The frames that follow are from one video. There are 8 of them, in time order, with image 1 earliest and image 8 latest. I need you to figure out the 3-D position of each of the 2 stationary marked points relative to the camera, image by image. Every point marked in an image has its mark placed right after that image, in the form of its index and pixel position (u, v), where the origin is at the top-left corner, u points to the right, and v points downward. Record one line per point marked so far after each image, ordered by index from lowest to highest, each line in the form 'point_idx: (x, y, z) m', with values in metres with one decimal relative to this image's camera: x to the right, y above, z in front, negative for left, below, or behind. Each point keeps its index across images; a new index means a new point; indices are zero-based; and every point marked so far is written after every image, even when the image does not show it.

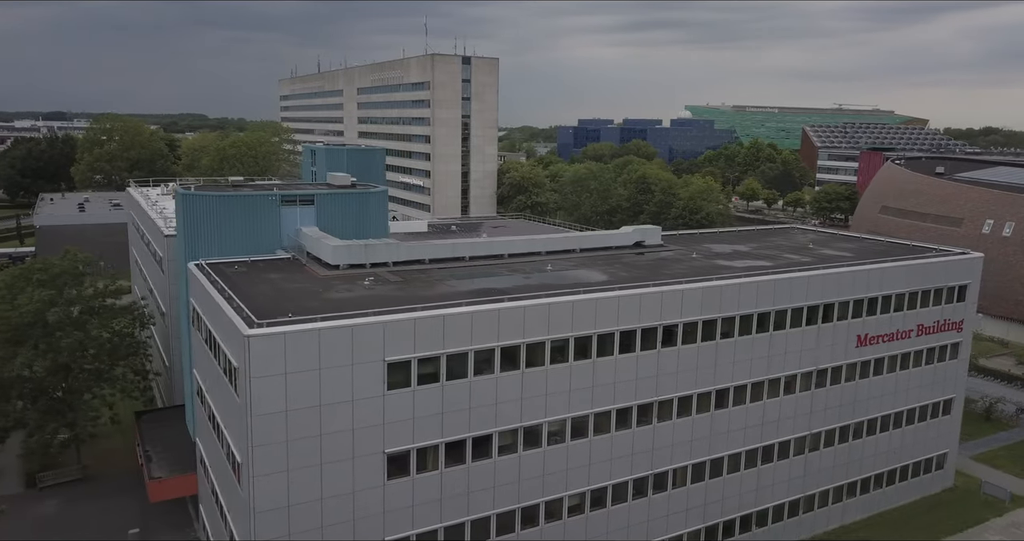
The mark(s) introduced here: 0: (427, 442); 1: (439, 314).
0: (-2.6, -5.2, +19.7) m
1: (-2.2, -1.3, +19.2) m
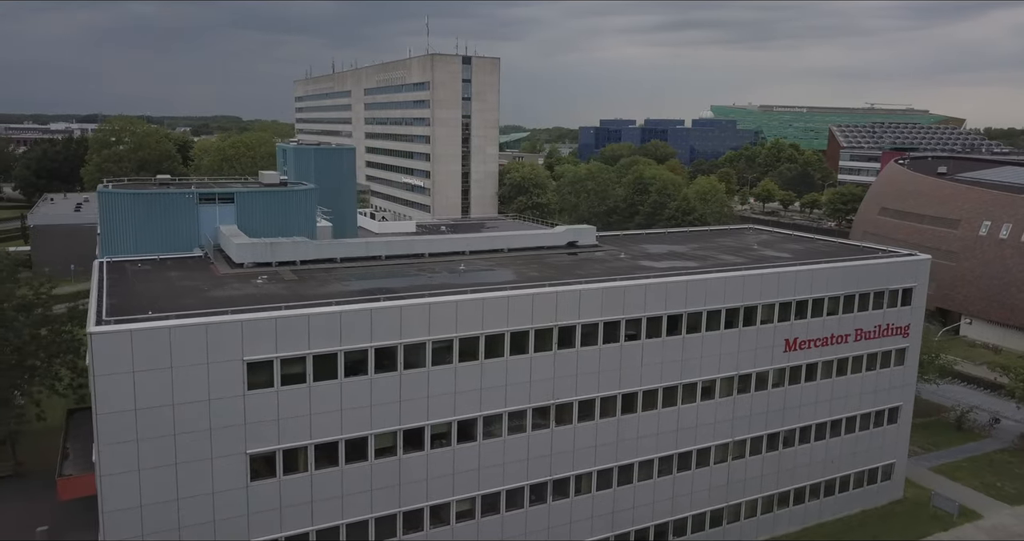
0: (-6.5, -5.2, +19.3) m
1: (-6.1, -1.2, +18.8) m
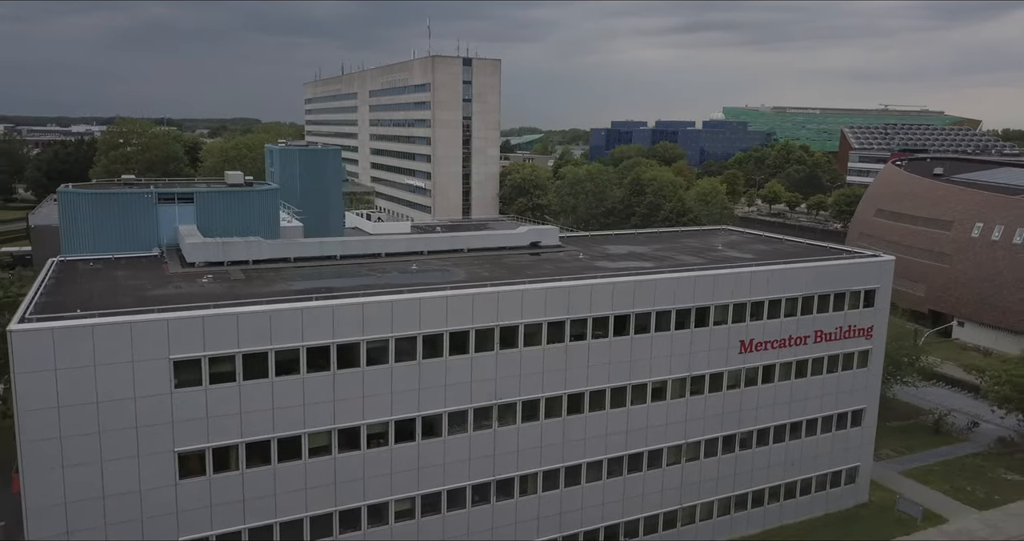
0: (-8.6, -5.1, +19.4) m
1: (-8.2, -1.2, +18.9) m
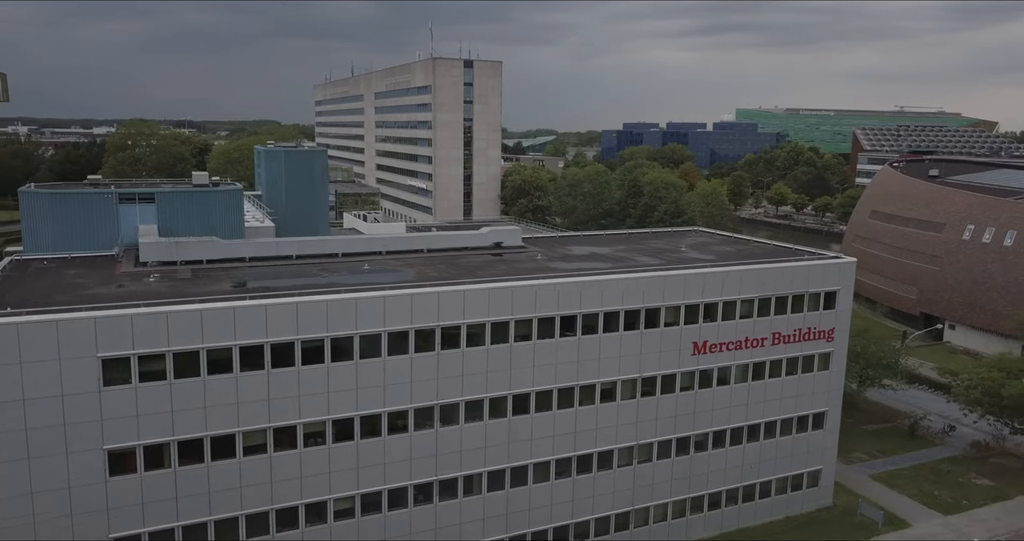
0: (-10.7, -5.1, +19.6) m
1: (-10.3, -1.2, +19.1) m
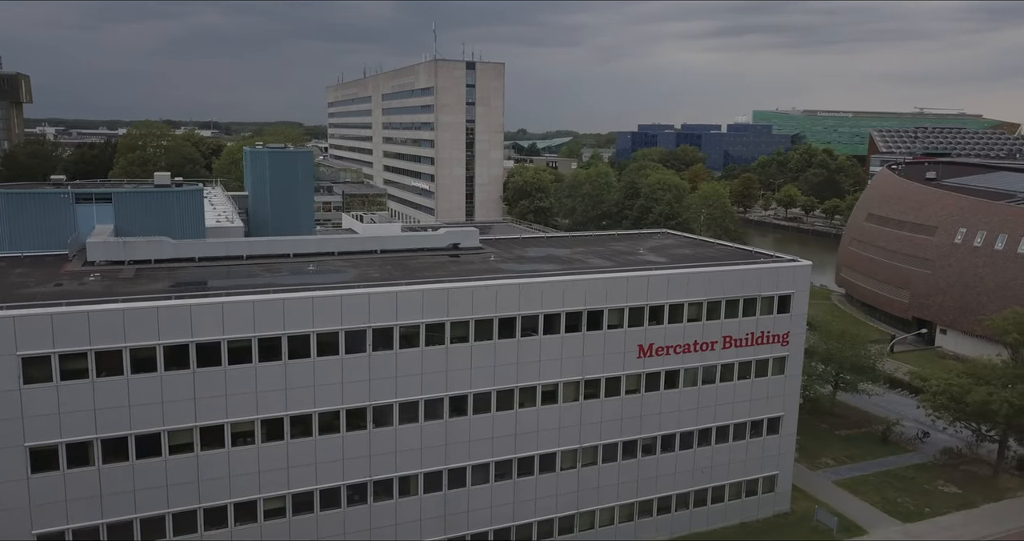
0: (-13.2, -5.1, +19.8) m
1: (-12.7, -1.2, +19.3) m
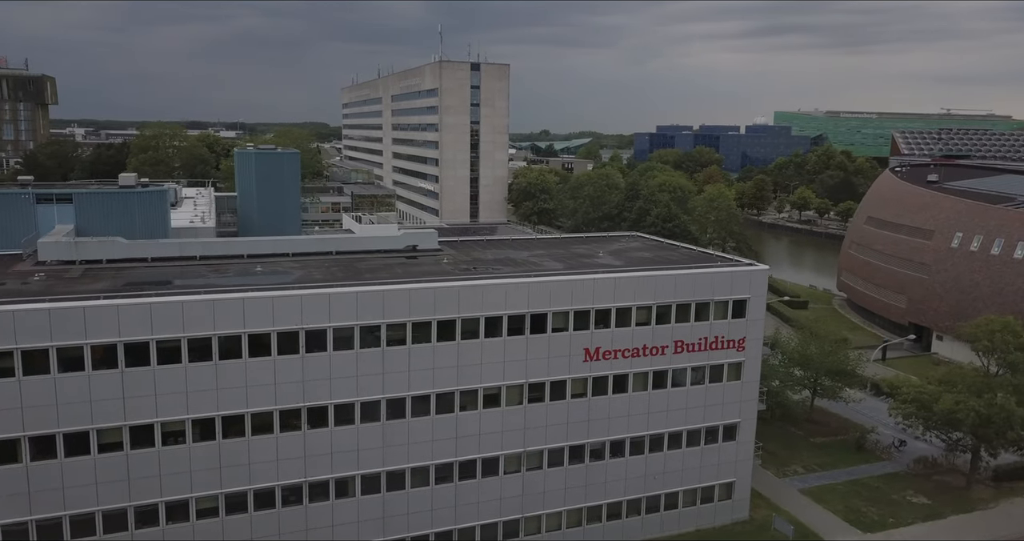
0: (-15.6, -5.1, +20.0) m
1: (-15.2, -1.2, +19.5) m
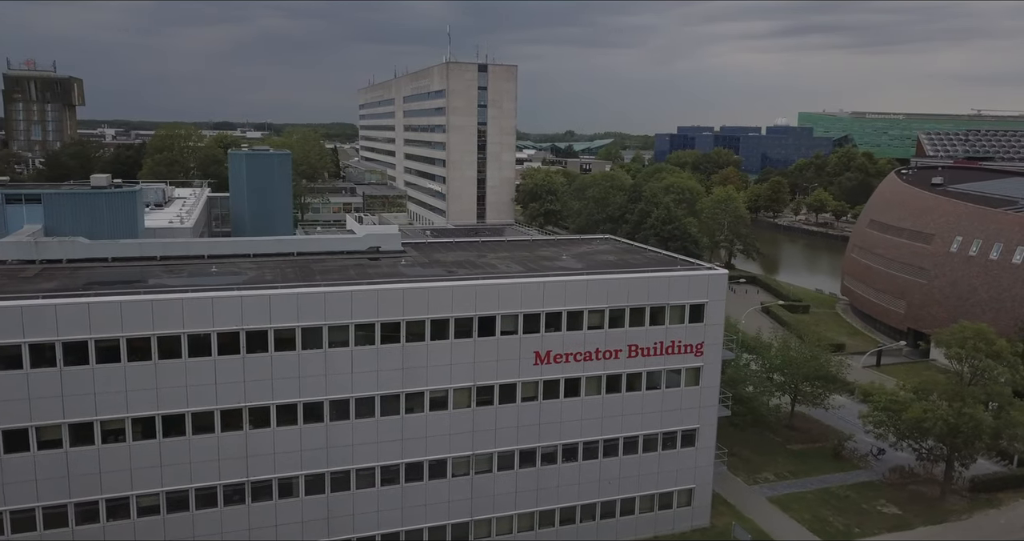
0: (-17.9, -5.1, +20.4) m
1: (-17.4, -1.1, +19.9) m
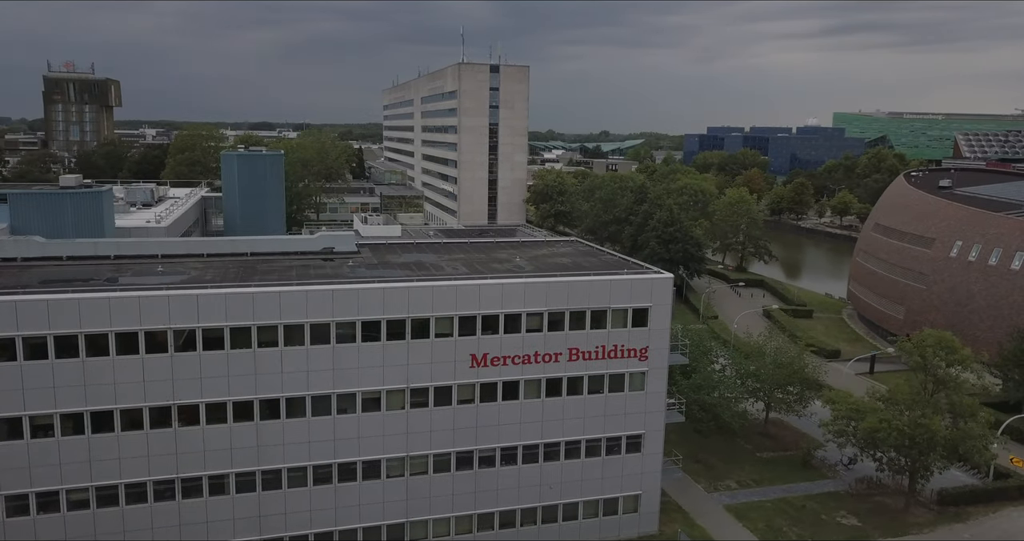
0: (-20.7, -5.0, +21.2) m
1: (-20.2, -1.1, +20.7) m
